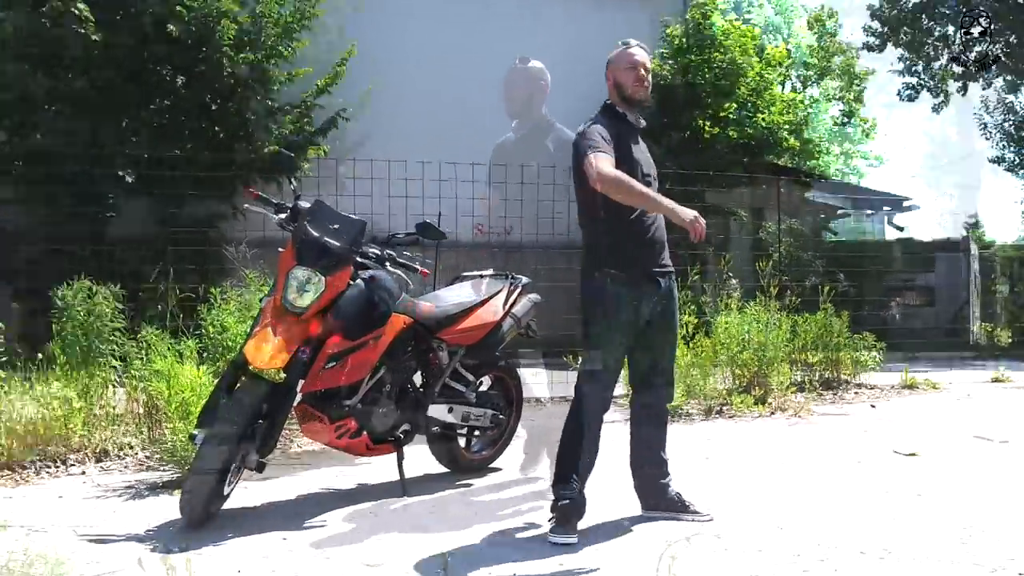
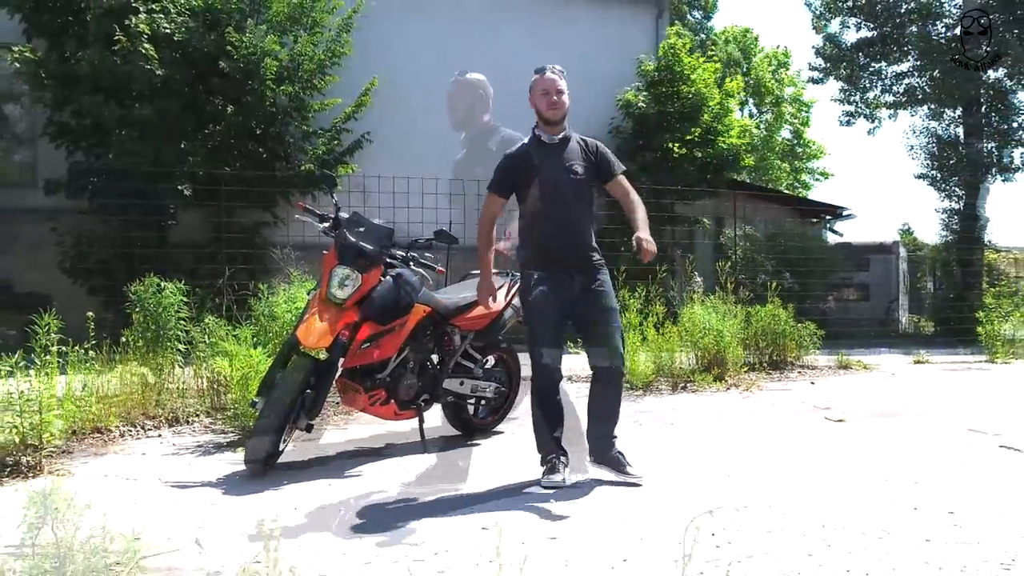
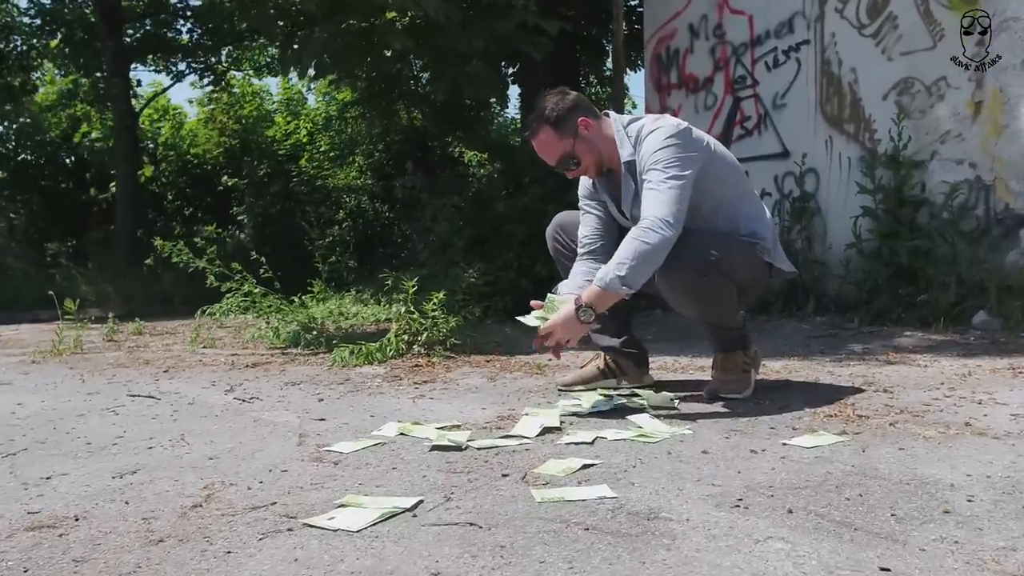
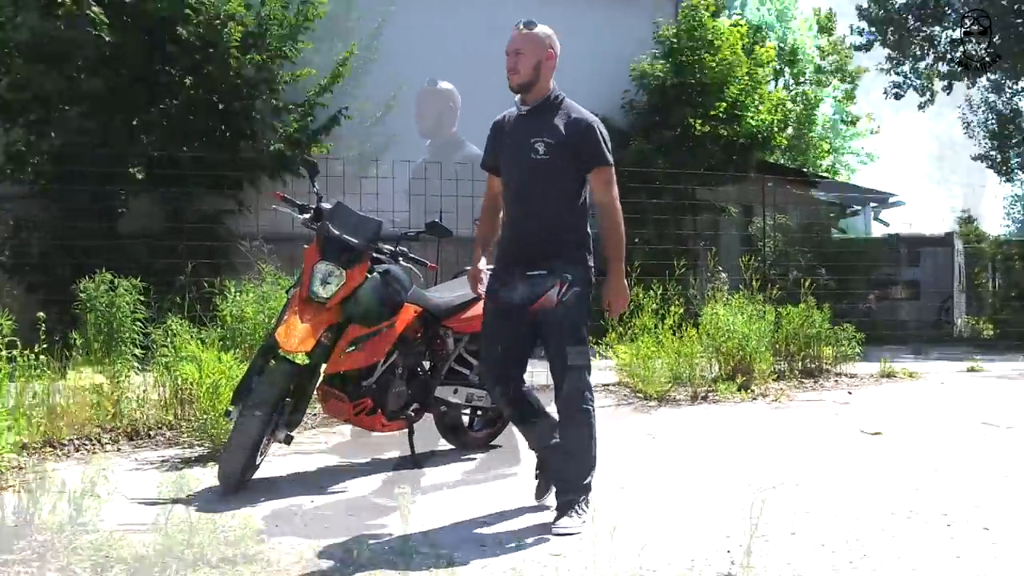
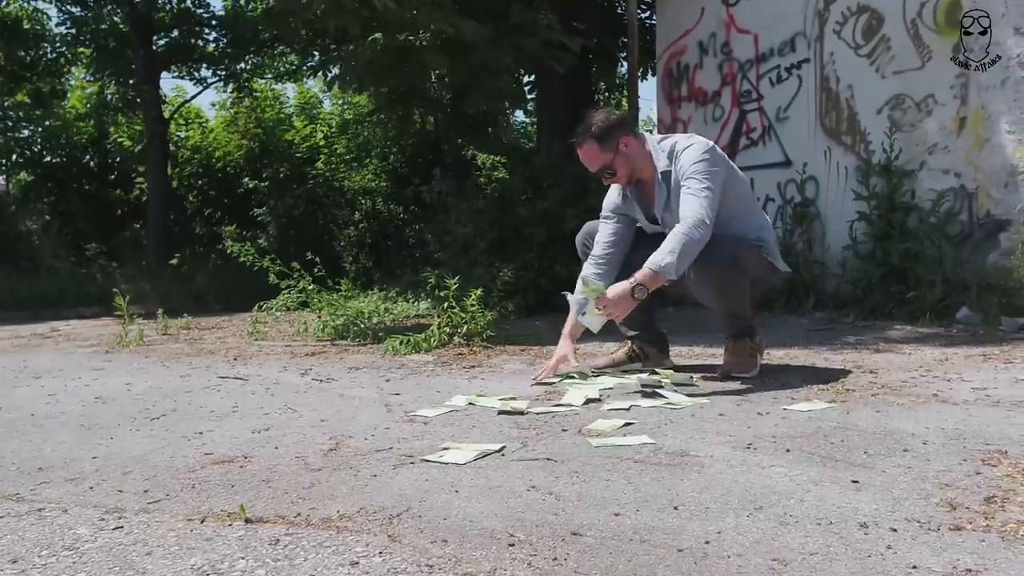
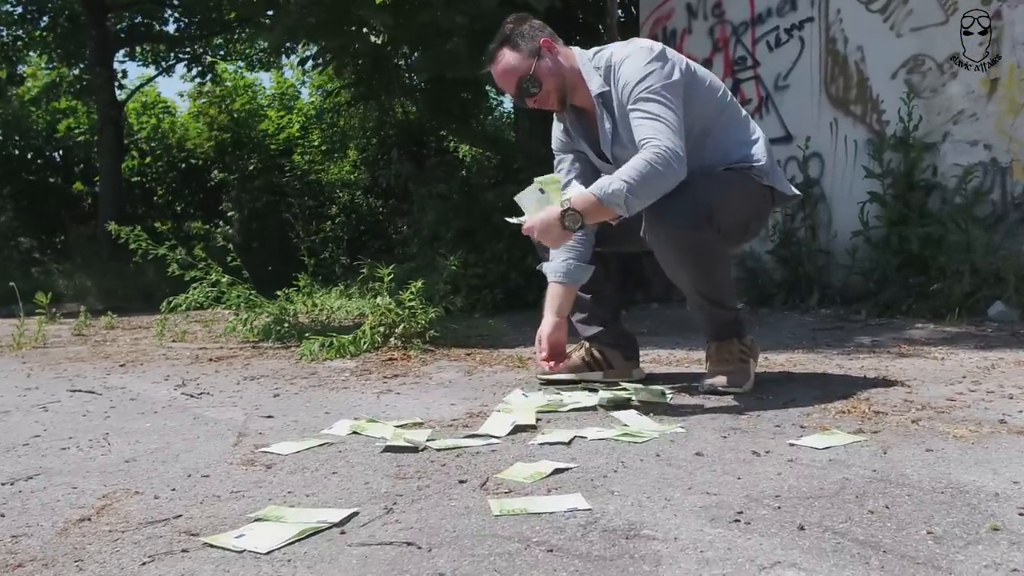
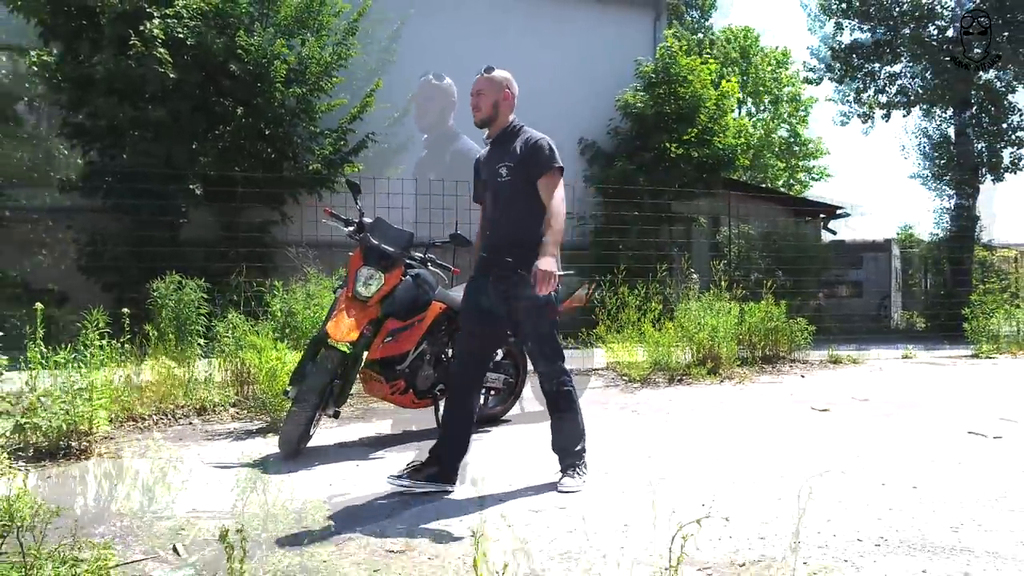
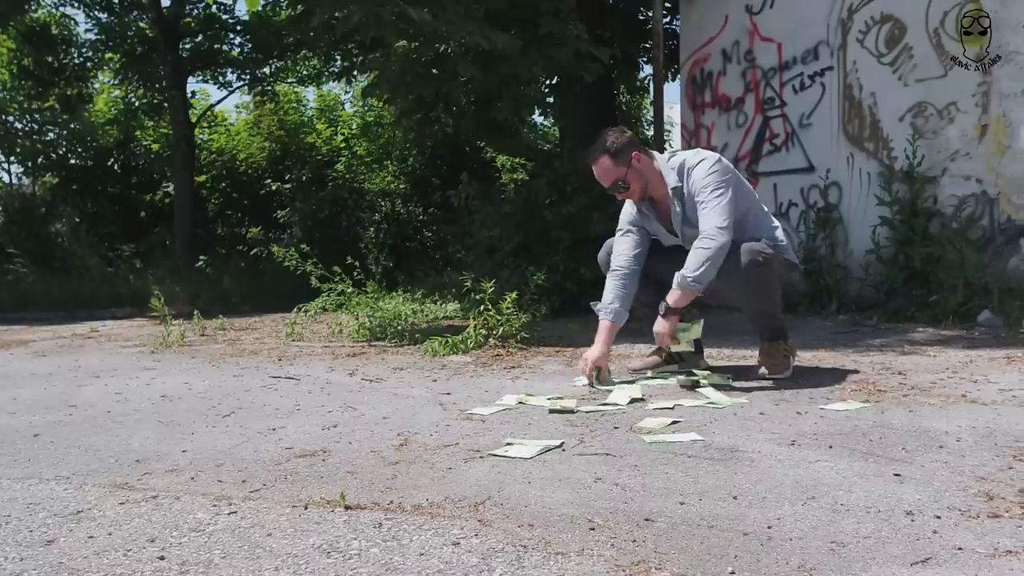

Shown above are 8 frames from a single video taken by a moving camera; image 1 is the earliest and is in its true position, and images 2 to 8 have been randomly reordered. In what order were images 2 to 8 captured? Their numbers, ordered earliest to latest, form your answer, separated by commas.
2, 4, 7, 8, 5, 3, 6
